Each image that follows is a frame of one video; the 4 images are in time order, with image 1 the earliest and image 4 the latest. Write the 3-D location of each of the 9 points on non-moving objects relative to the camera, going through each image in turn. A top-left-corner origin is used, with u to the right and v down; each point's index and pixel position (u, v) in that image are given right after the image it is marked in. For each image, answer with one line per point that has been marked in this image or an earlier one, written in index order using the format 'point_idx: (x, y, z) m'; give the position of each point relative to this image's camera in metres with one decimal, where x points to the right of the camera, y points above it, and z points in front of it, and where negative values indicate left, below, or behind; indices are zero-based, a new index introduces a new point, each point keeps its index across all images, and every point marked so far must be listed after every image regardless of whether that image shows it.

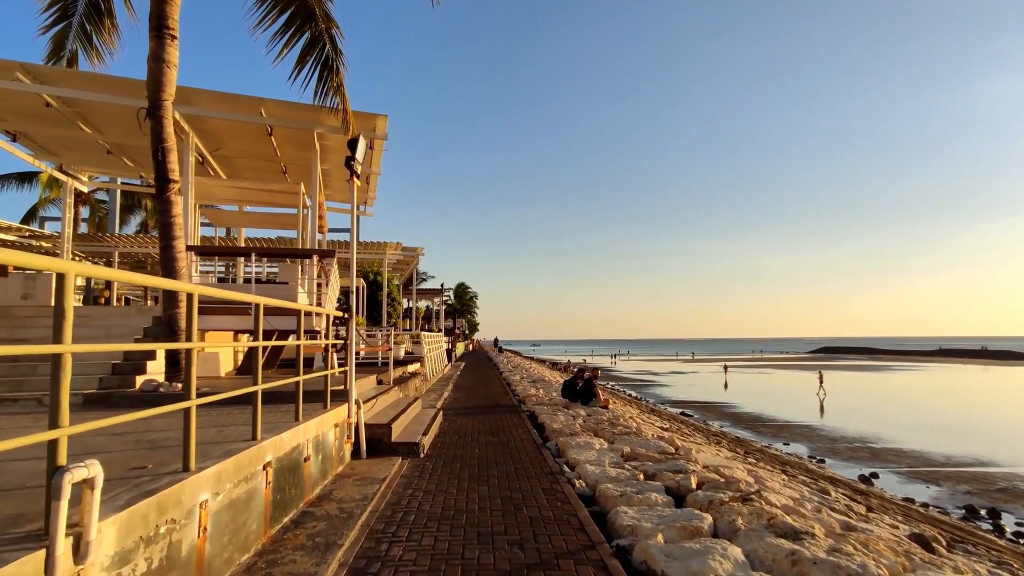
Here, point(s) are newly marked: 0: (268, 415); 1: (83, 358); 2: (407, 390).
0: (-2.5, -1.3, +6.4) m
1: (-6.0, -1.0, +8.6) m
2: (-2.5, -2.4, +14.5) m
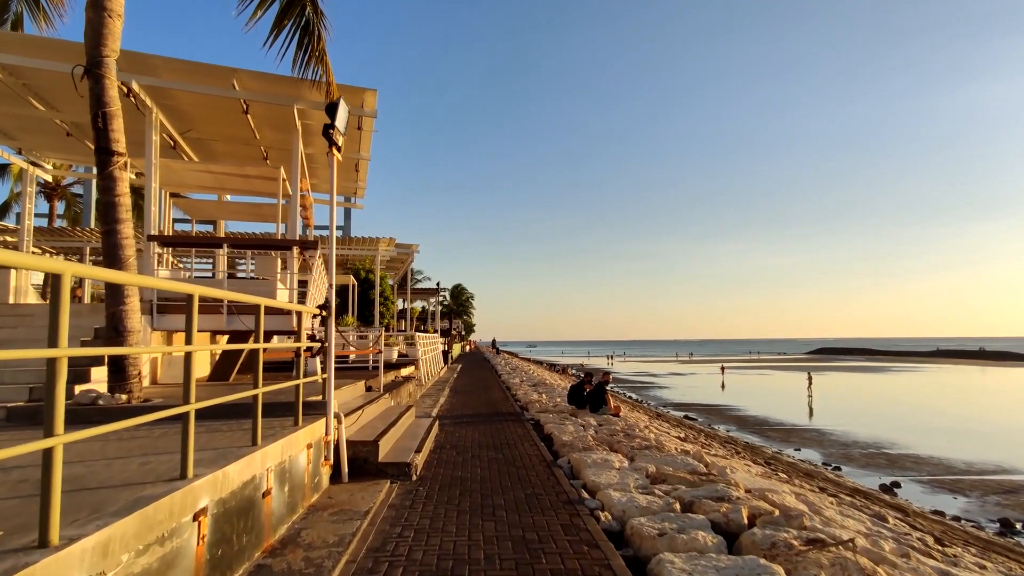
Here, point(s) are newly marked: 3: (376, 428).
0: (-2.4, -1.2, +5.1) m
1: (-5.9, -0.9, +7.3) m
2: (-2.4, -2.4, +13.3) m
3: (-1.9, -1.9, +8.5) m
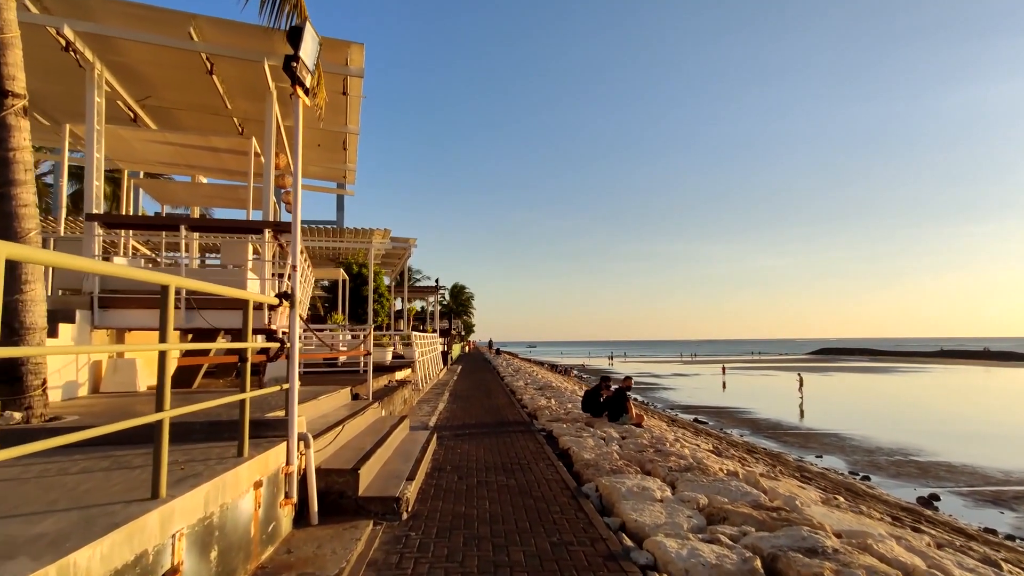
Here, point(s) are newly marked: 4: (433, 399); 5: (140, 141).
0: (-2.3, -1.1, +3.5) m
1: (-5.7, -0.8, +5.7) m
2: (-2.2, -2.2, +11.7) m
3: (-1.7, -1.8, +6.9) m
4: (-2.2, -3.0, +16.7) m
5: (-5.7, +2.3, +9.5) m
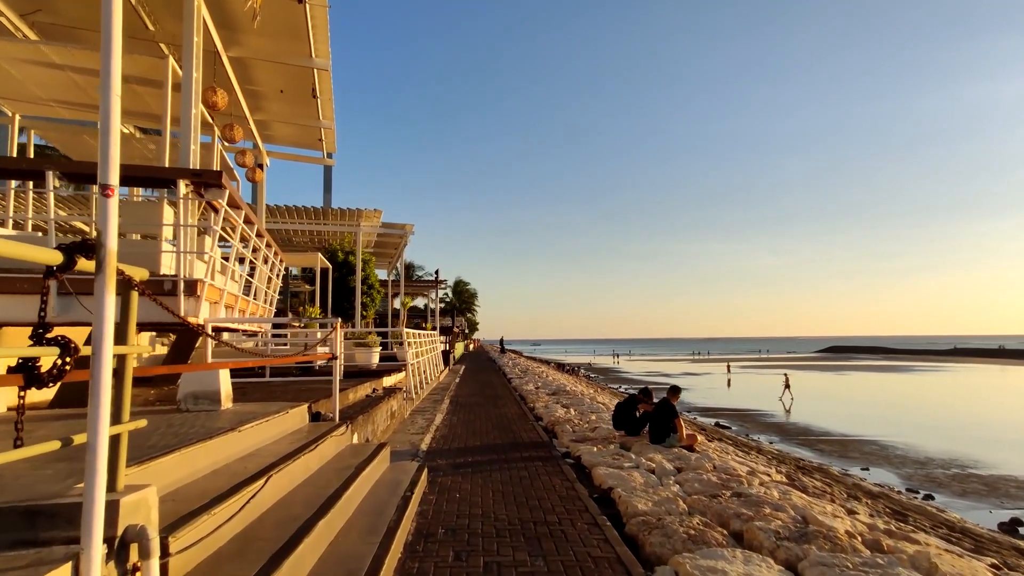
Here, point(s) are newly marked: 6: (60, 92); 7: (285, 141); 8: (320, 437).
0: (-2.1, -0.9, +0.9) m
1: (-5.5, -0.5, +3.0) m
2: (-2.0, -2.0, +9.0) m
3: (-1.5, -1.6, +4.2) m
4: (-1.9, -2.8, +14.1) m
5: (-5.5, +2.5, +6.8) m
6: (-5.5, +2.4, +7.6) m
7: (-4.6, +3.0, +12.5) m
8: (-2.0, -1.5, +6.3) m
